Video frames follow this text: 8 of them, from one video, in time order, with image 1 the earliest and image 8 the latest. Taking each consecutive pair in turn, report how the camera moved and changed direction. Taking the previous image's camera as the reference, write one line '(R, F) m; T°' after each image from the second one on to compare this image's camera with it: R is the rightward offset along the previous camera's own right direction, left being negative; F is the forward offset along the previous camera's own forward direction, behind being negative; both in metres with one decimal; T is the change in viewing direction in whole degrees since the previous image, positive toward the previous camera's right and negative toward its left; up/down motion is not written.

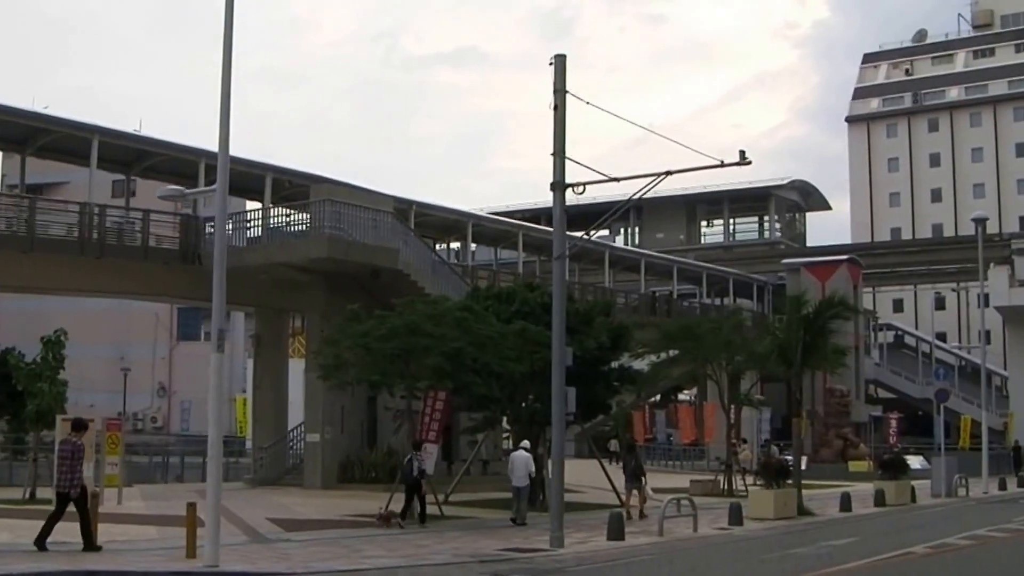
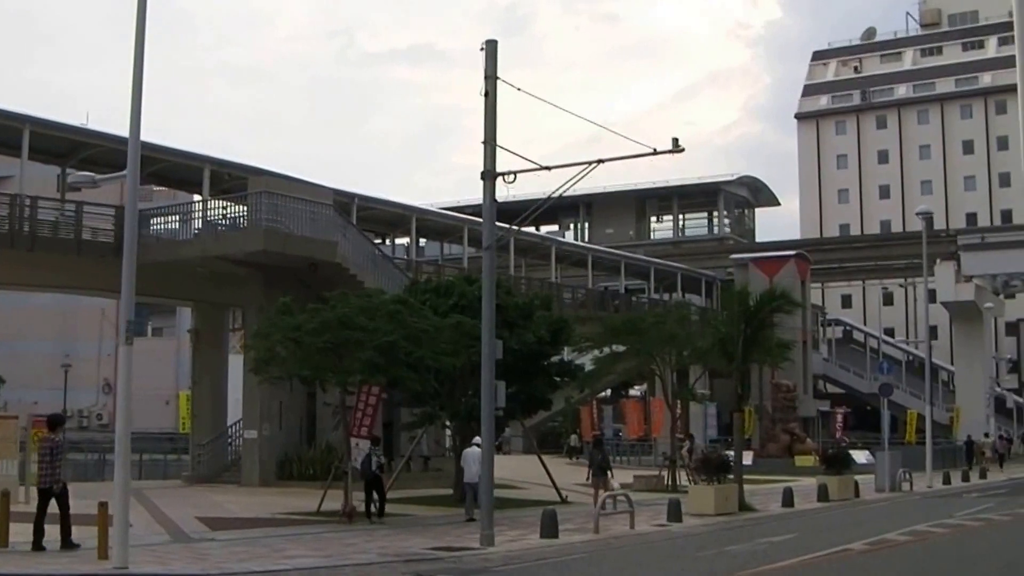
(+0.3, +0.5) m; +2°
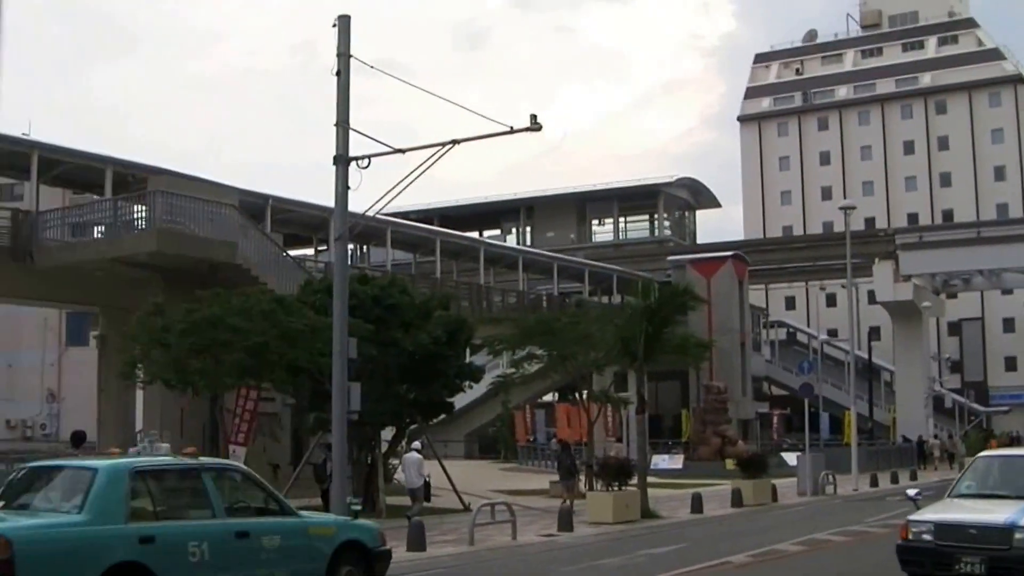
(+1.2, +1.2) m; +1°
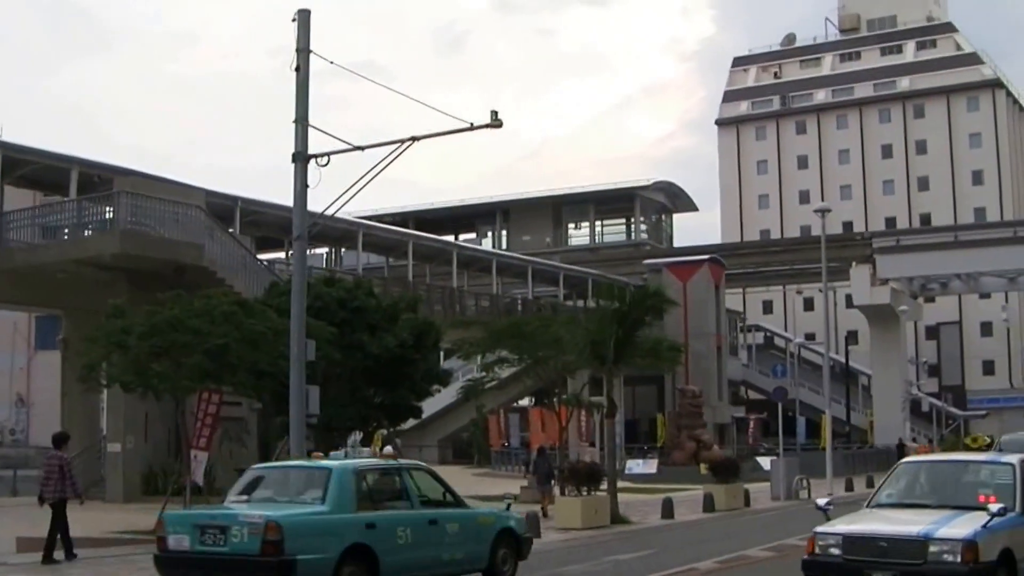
(+0.2, +0.4) m; +1°
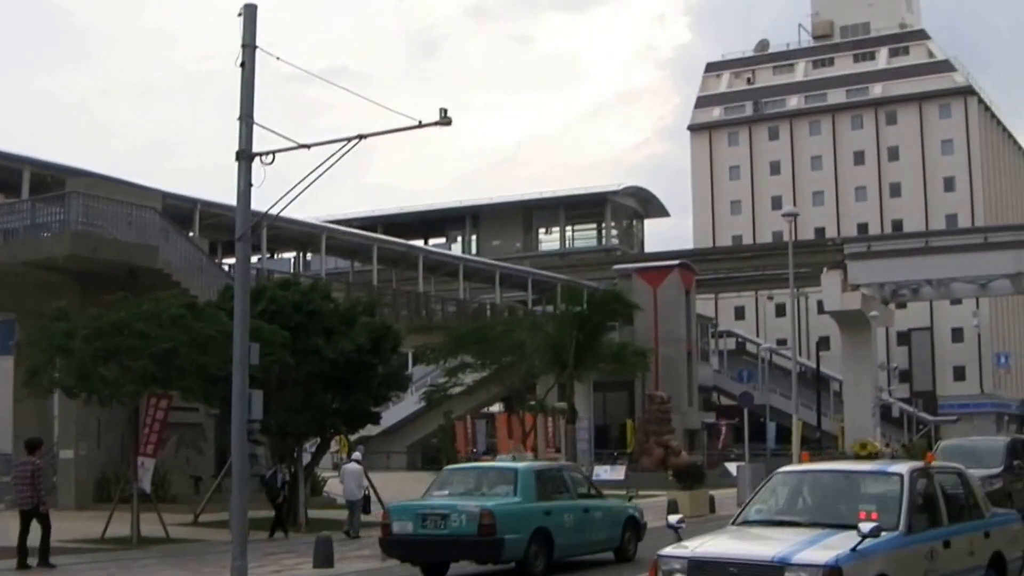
(+0.3, +0.5) m; +1°
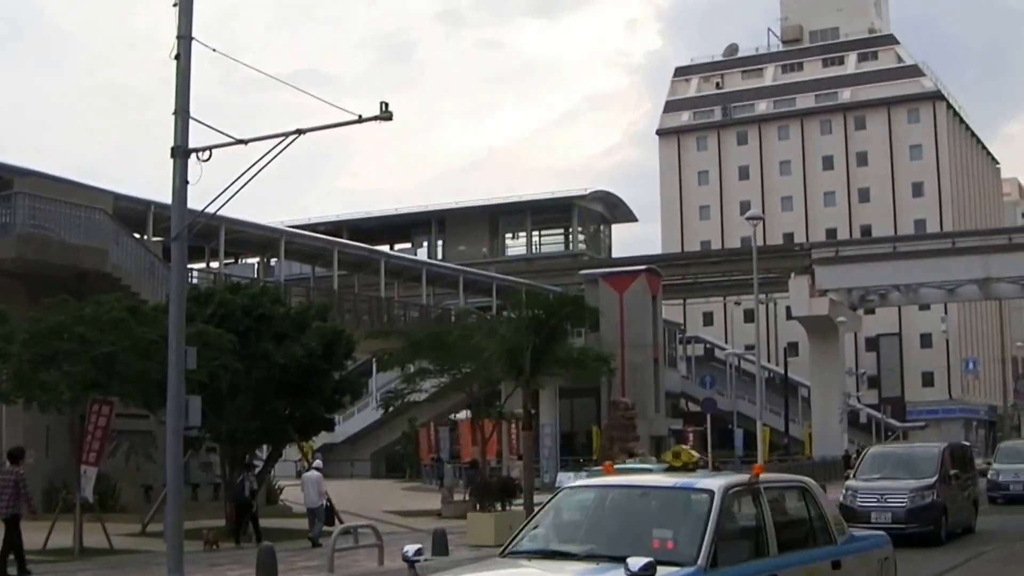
(+0.3, +0.6) m; +1°
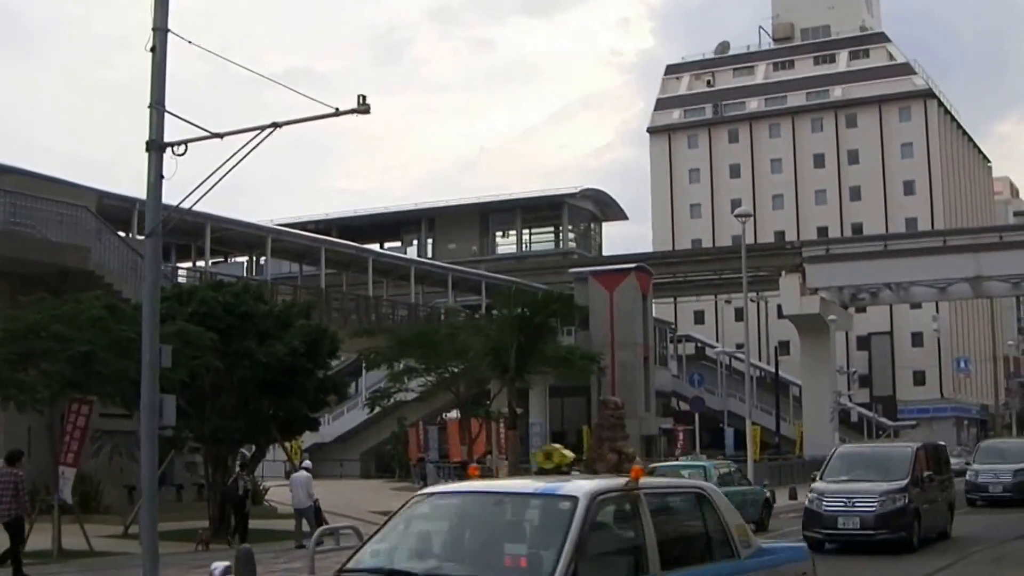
(+0.1, +0.3) m; 0°
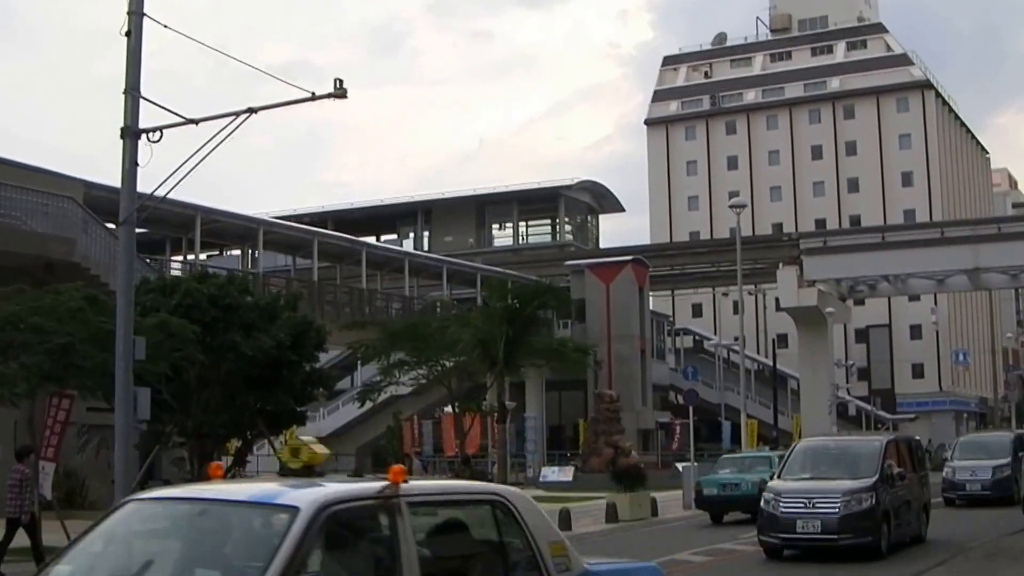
(+0.2, +0.4) m; 0°
